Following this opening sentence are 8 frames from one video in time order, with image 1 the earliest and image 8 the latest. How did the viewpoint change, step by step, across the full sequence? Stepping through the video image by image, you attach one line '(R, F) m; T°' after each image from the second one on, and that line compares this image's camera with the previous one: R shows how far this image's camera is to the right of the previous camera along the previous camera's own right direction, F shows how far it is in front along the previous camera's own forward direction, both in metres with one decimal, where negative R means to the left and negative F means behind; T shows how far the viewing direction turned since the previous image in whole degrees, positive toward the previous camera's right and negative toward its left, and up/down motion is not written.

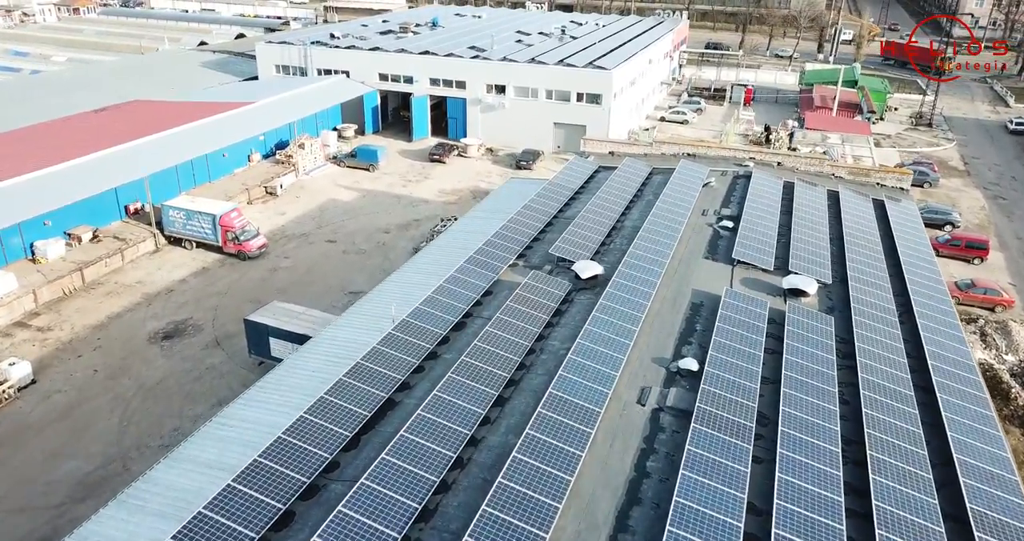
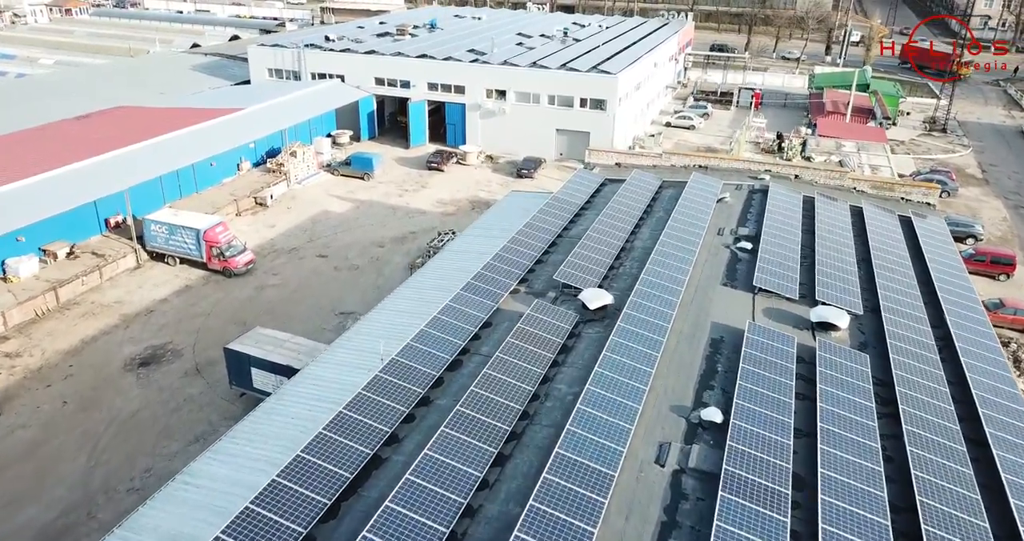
(0.0, +1.5) m; 0°
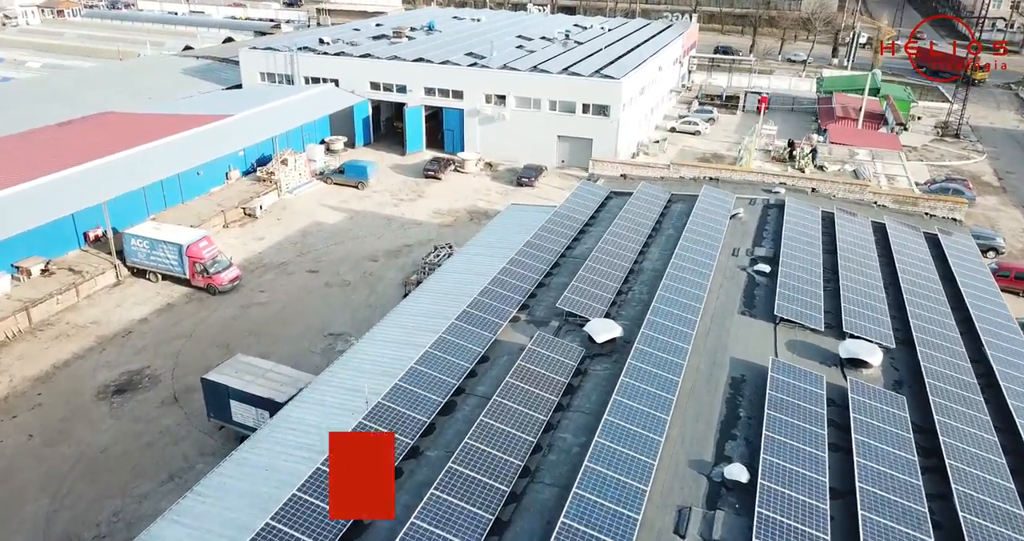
(0.0, +1.4) m; 0°
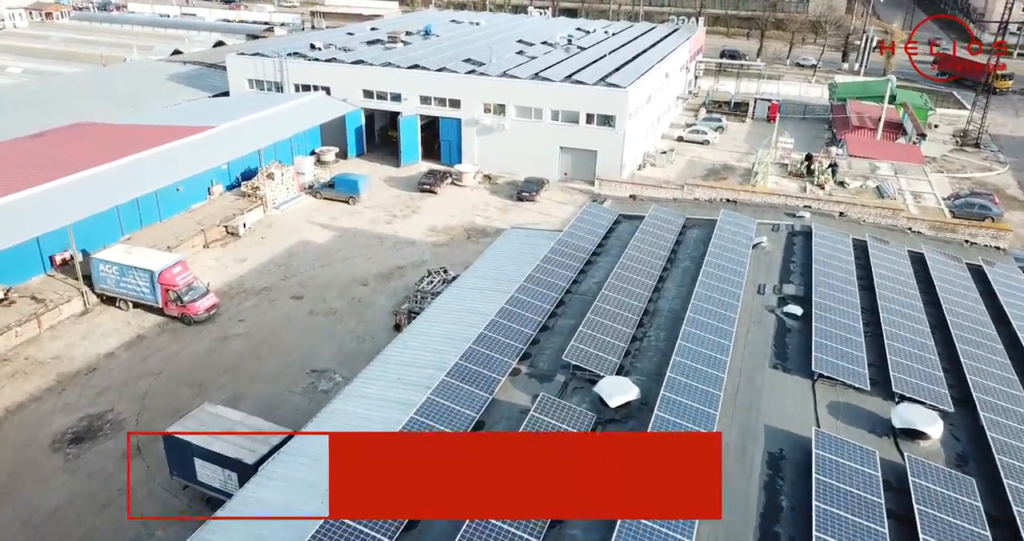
(0.0, +1.9) m; 0°
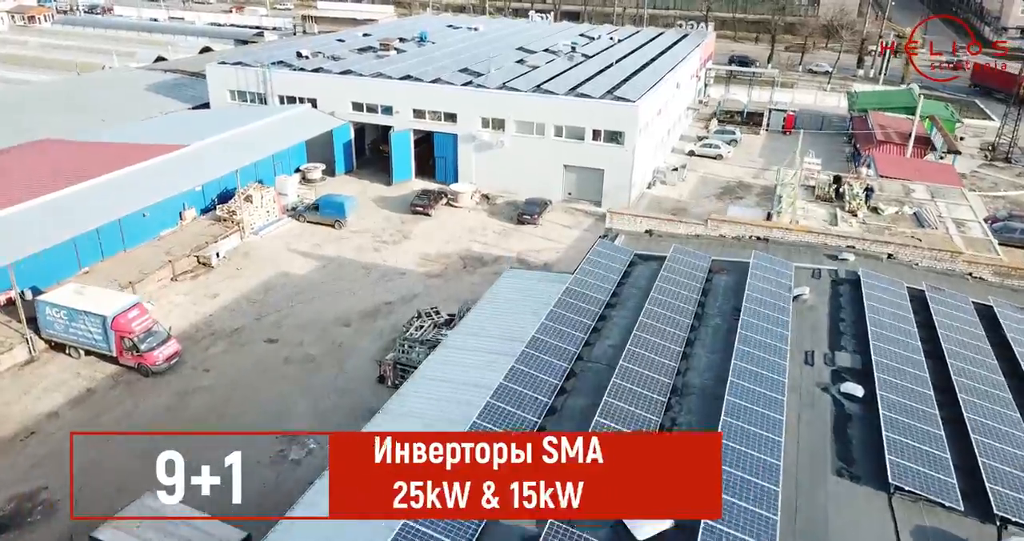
(0.0, +2.7) m; 0°
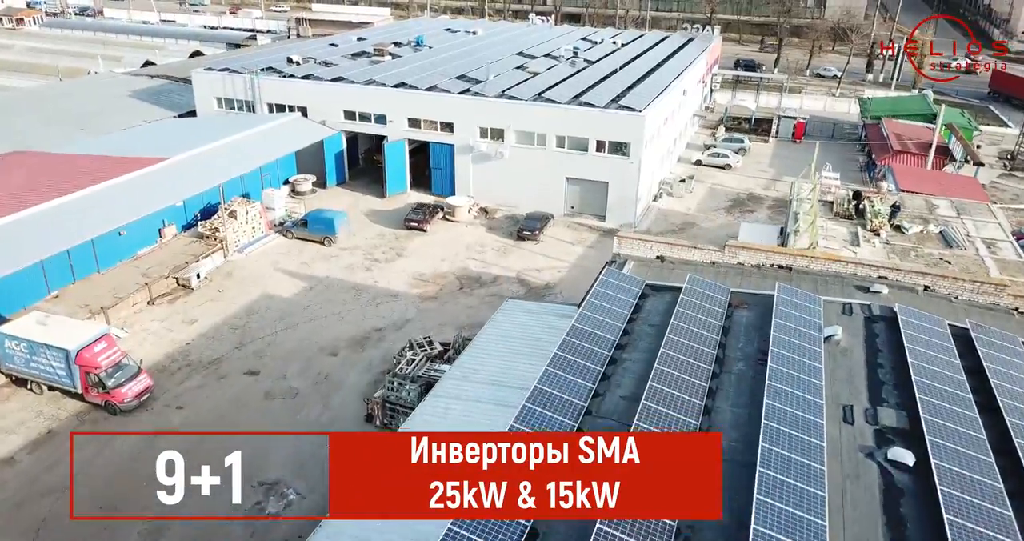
(0.0, +1.6) m; 0°
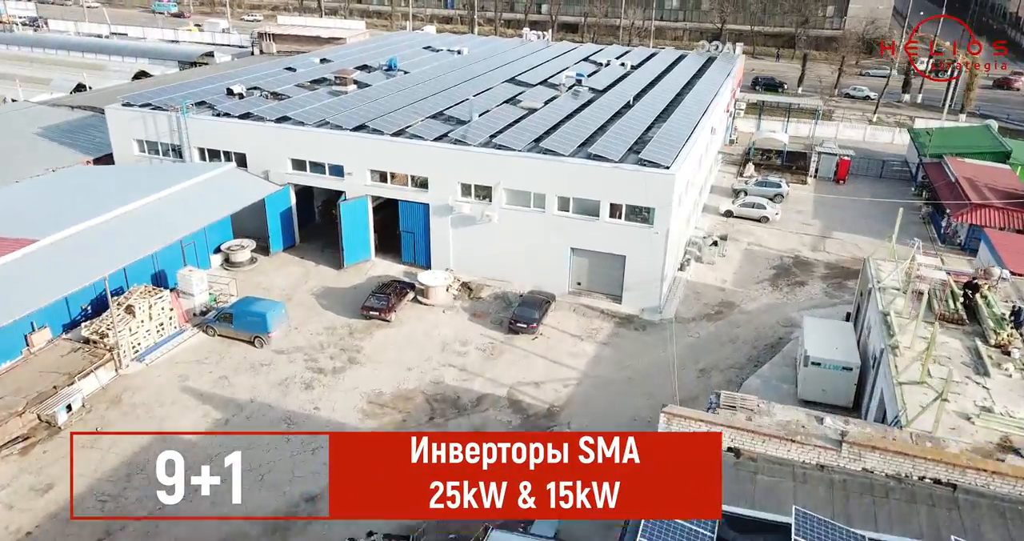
(+0.1, +6.8) m; 0°
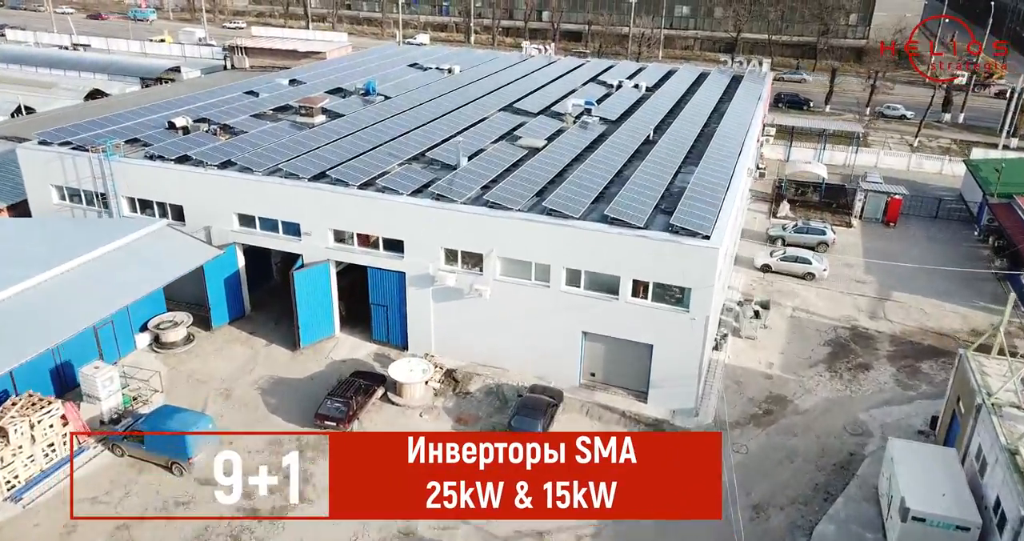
(+0.1, +5.1) m; 0°
